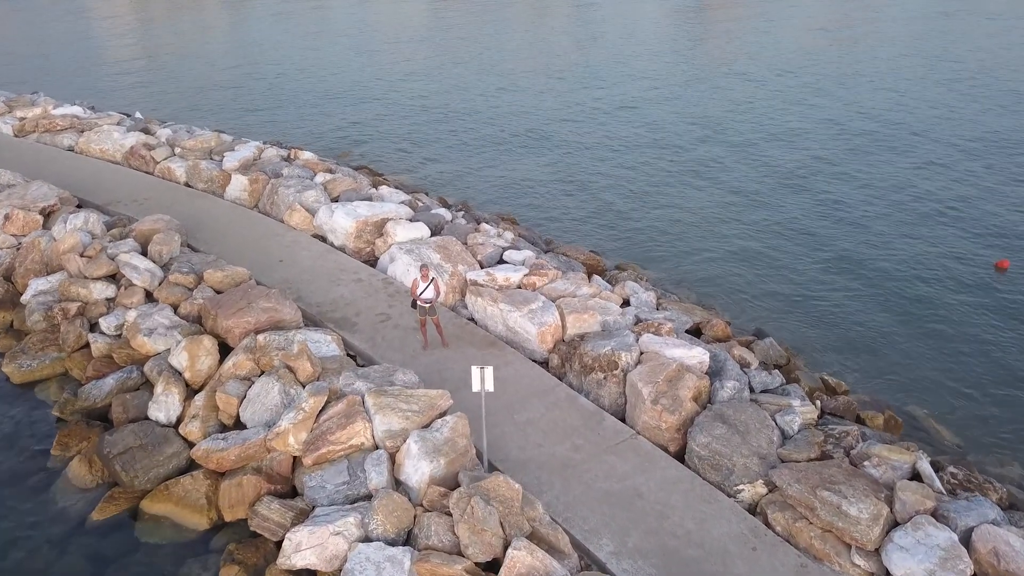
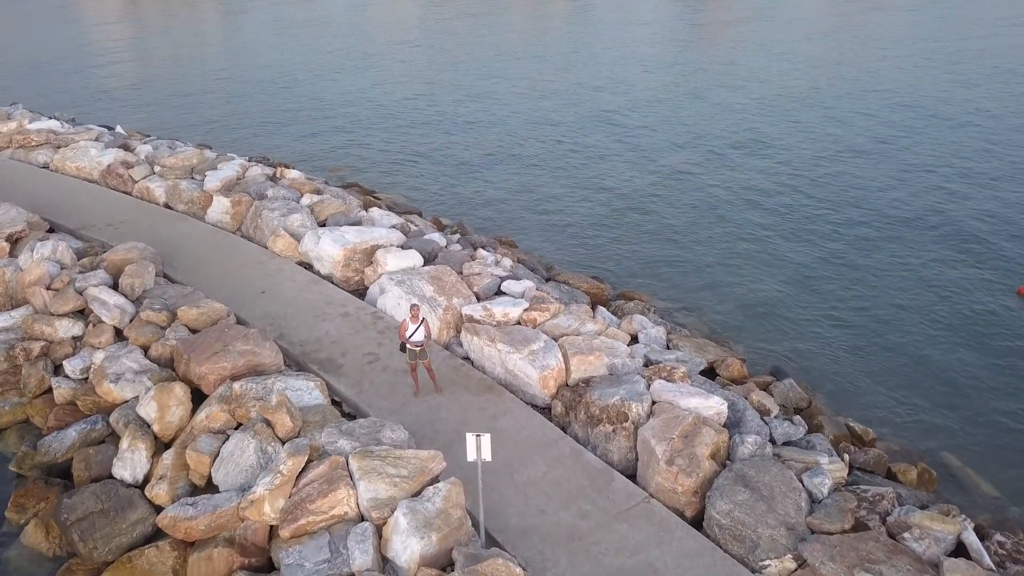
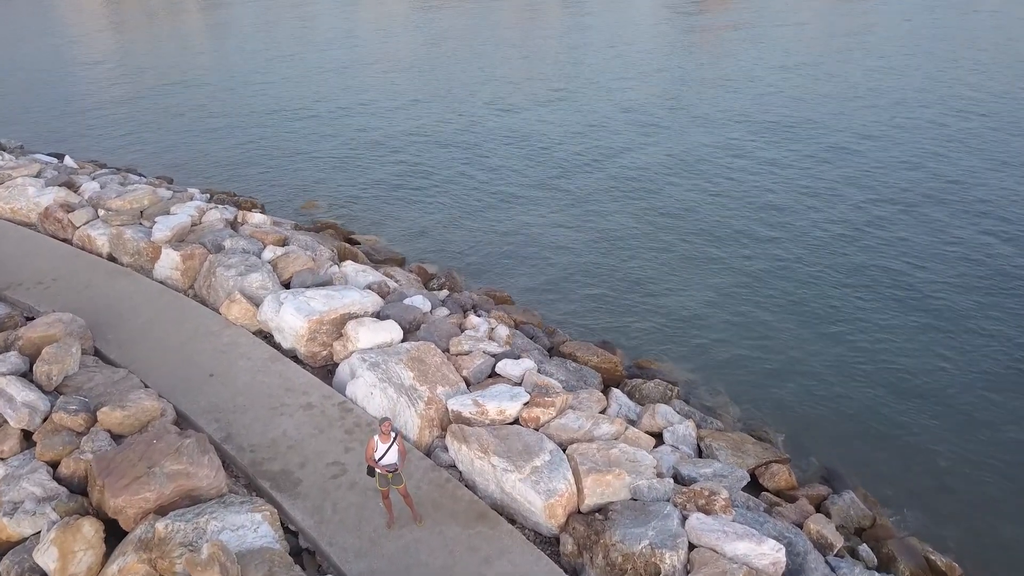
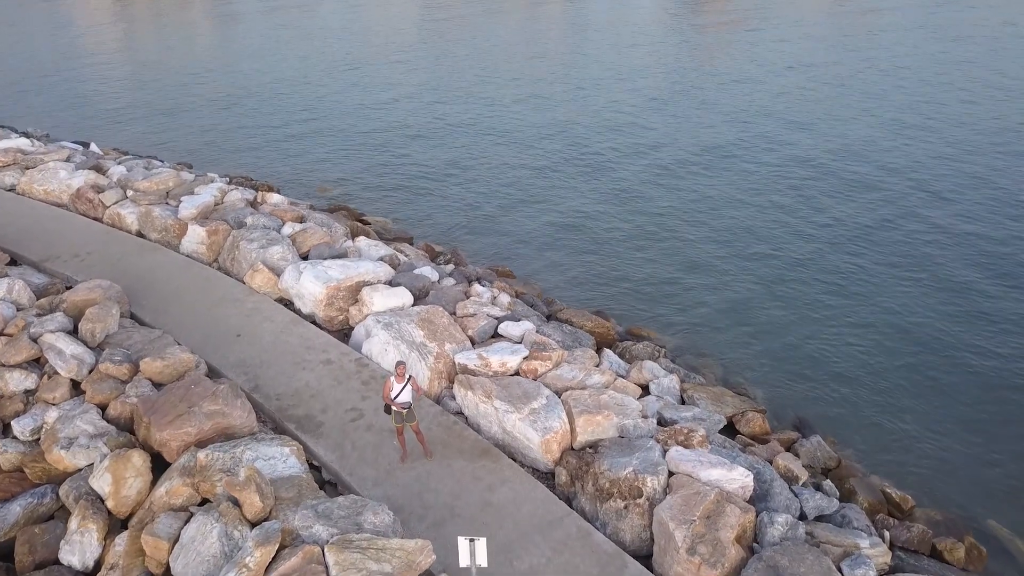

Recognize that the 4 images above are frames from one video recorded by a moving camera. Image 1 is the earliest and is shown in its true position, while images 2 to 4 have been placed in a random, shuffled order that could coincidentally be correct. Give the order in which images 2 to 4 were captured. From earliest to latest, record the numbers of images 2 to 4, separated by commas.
2, 4, 3
